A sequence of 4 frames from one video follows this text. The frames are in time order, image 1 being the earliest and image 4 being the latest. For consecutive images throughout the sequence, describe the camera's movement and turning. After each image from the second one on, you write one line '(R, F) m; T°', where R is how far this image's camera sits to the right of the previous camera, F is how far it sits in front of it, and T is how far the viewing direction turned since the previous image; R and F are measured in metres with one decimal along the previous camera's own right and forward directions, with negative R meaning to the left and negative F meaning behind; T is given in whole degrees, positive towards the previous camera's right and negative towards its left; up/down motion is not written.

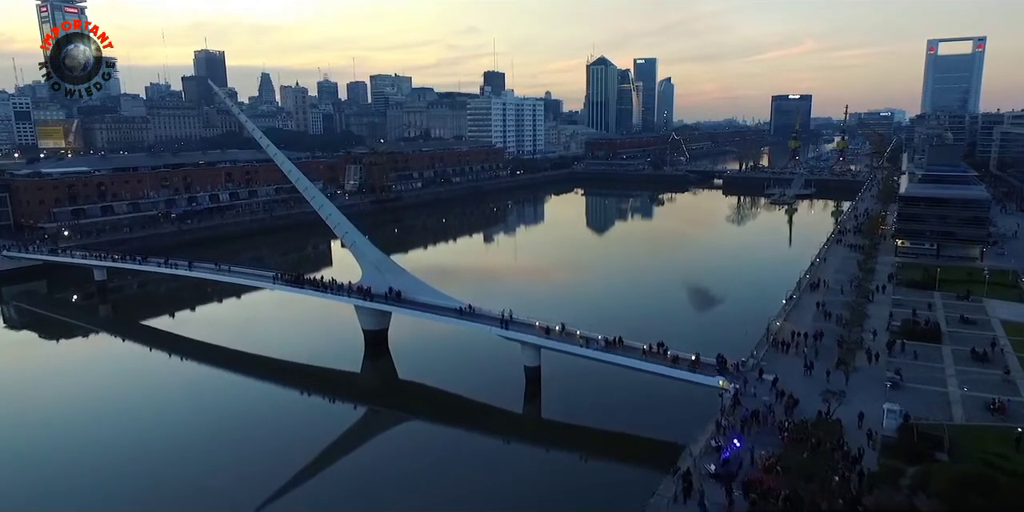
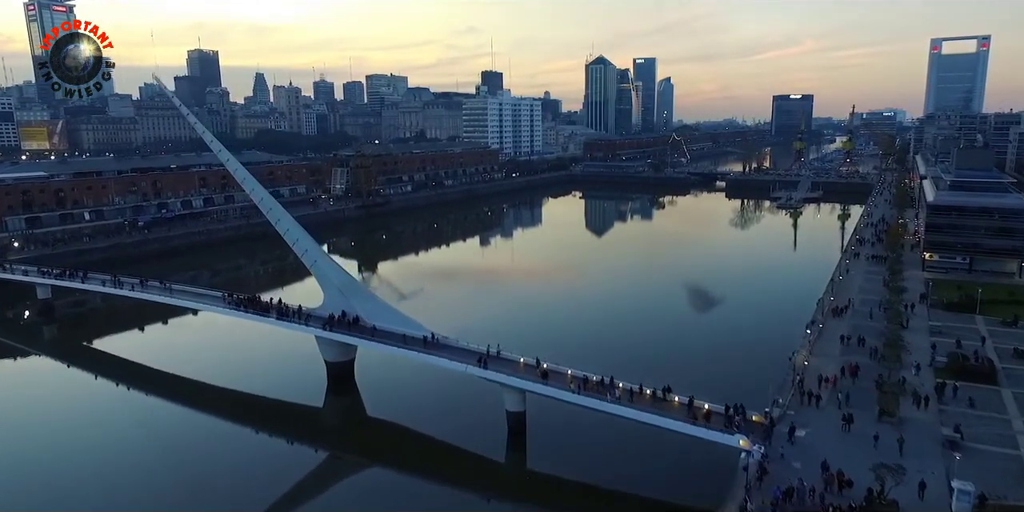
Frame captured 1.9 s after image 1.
(+0.3, +1.8) m; 0°
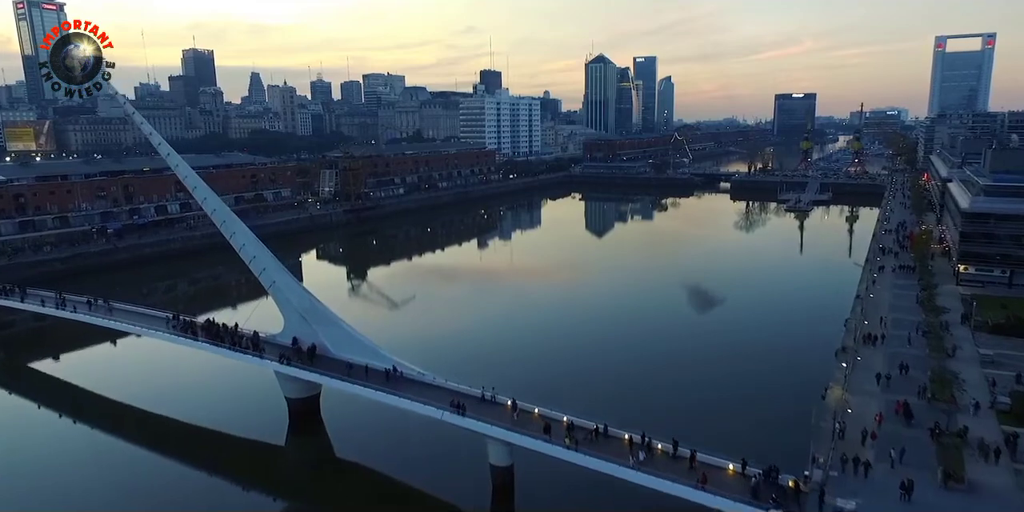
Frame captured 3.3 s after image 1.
(+0.2, +1.6) m; 0°
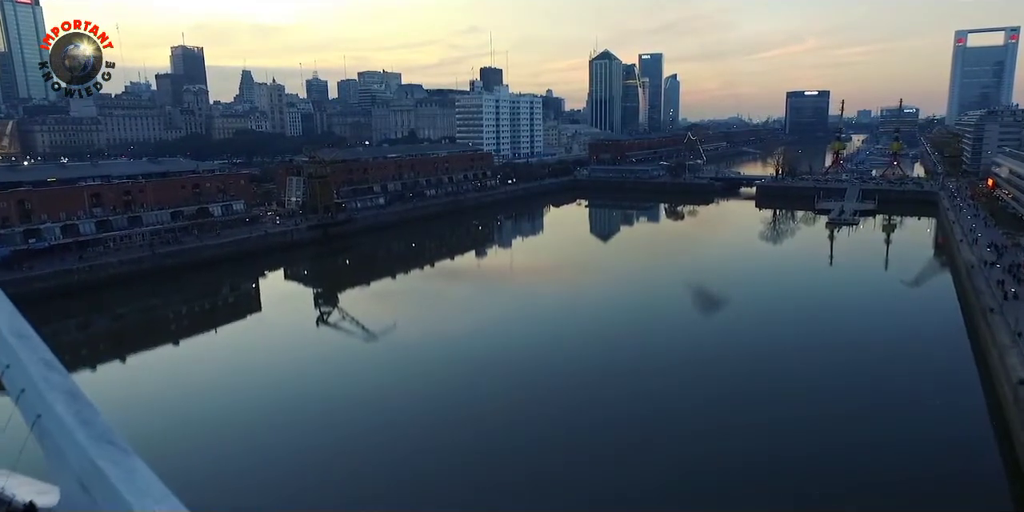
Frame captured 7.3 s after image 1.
(+0.3, +5.0) m; 0°
